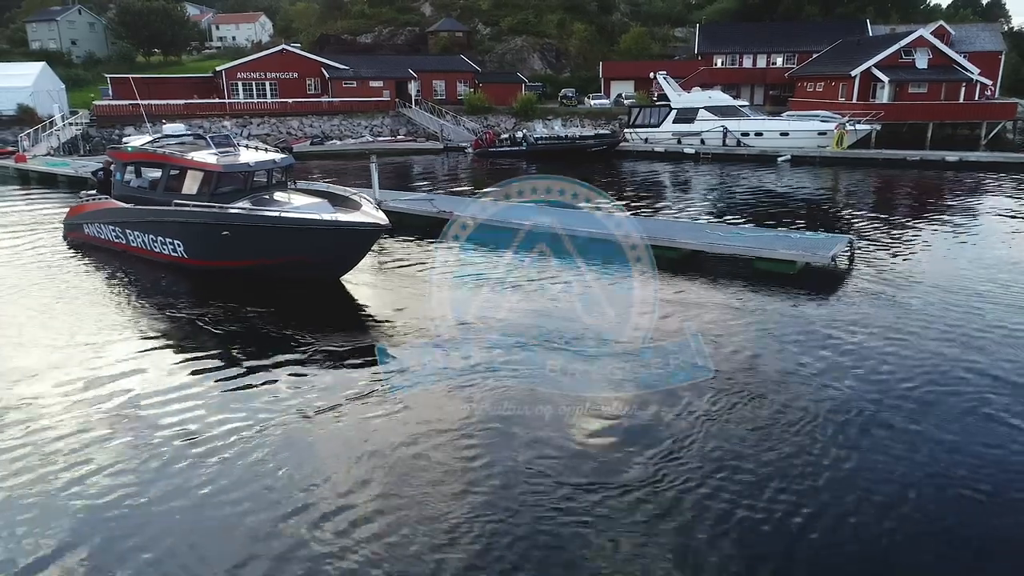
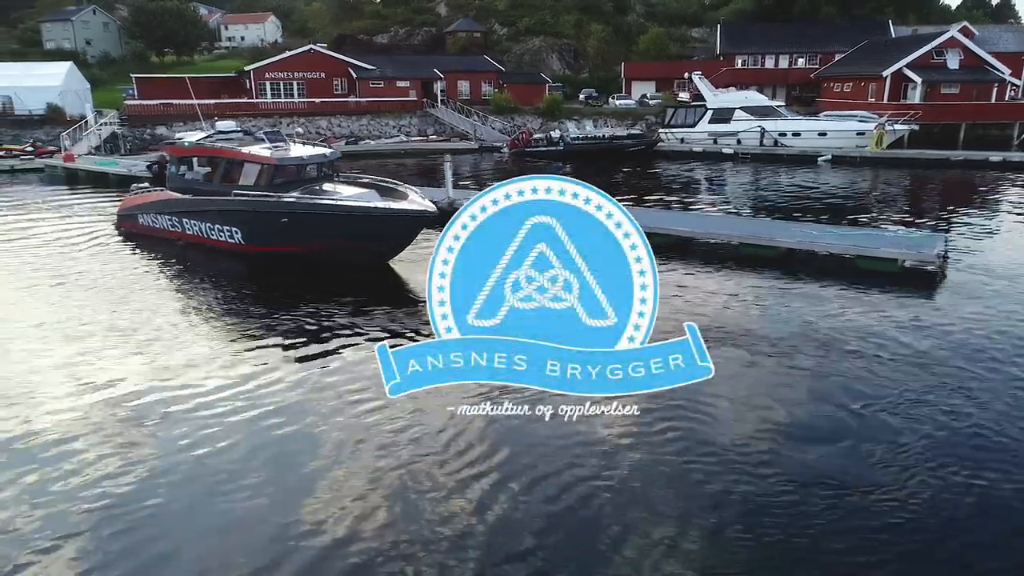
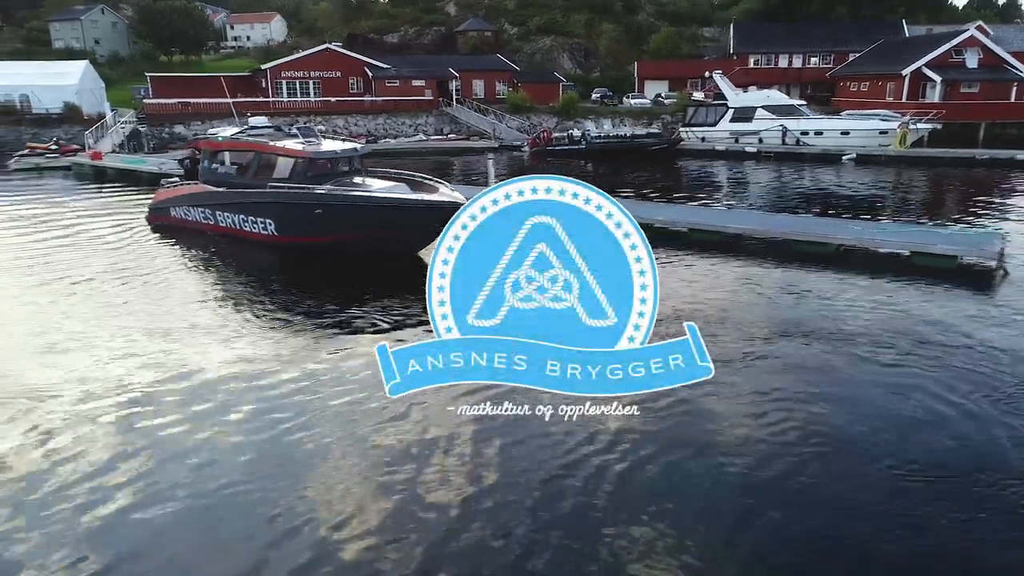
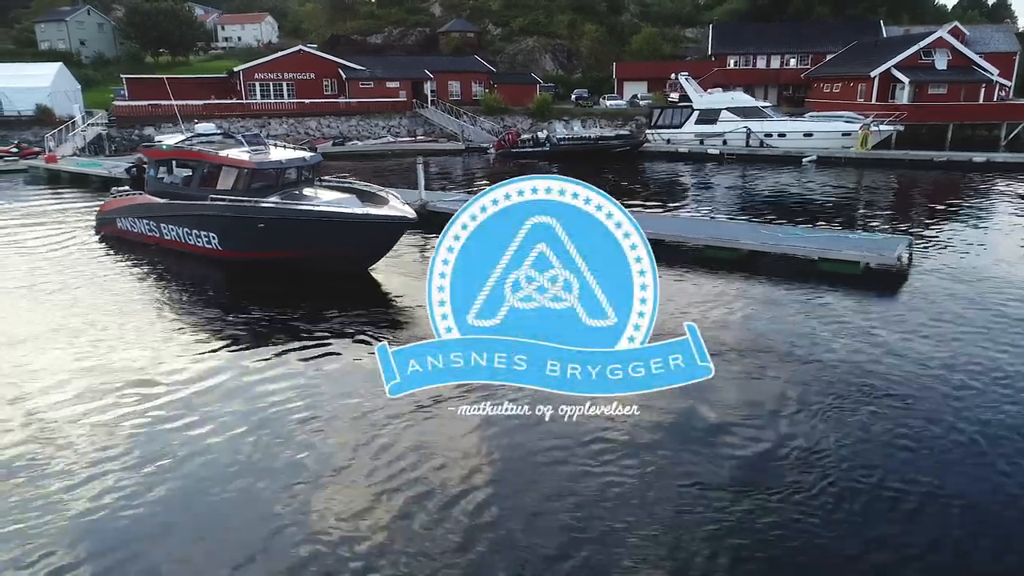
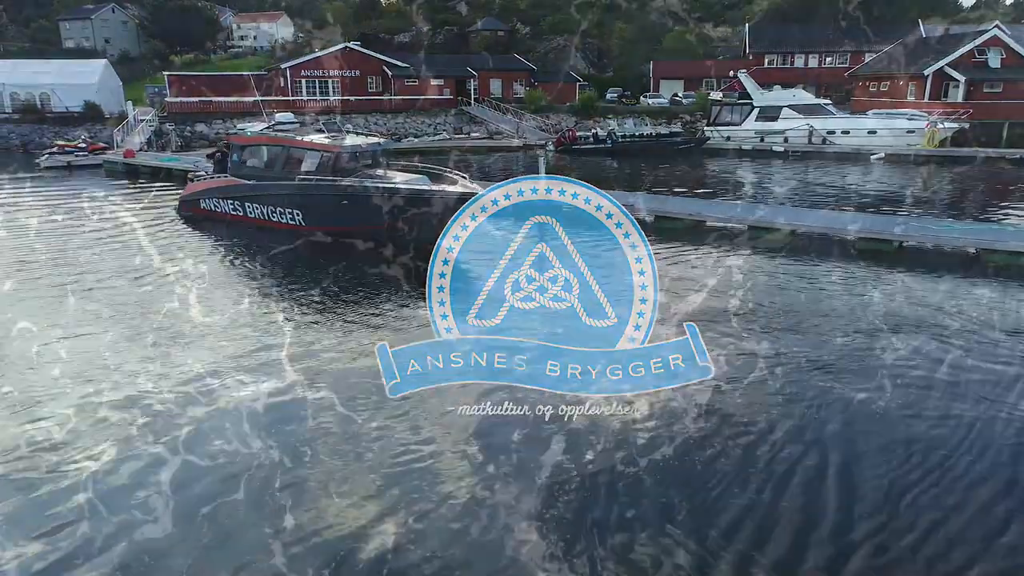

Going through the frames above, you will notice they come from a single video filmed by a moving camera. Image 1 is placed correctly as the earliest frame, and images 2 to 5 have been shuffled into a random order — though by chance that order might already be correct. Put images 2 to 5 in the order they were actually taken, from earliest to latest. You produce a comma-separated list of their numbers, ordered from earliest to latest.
4, 2, 3, 5
